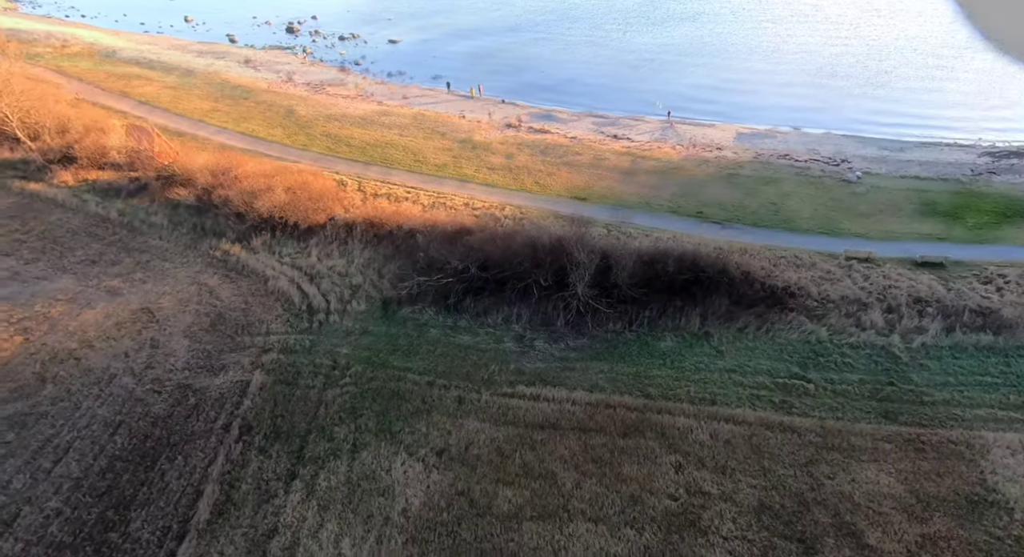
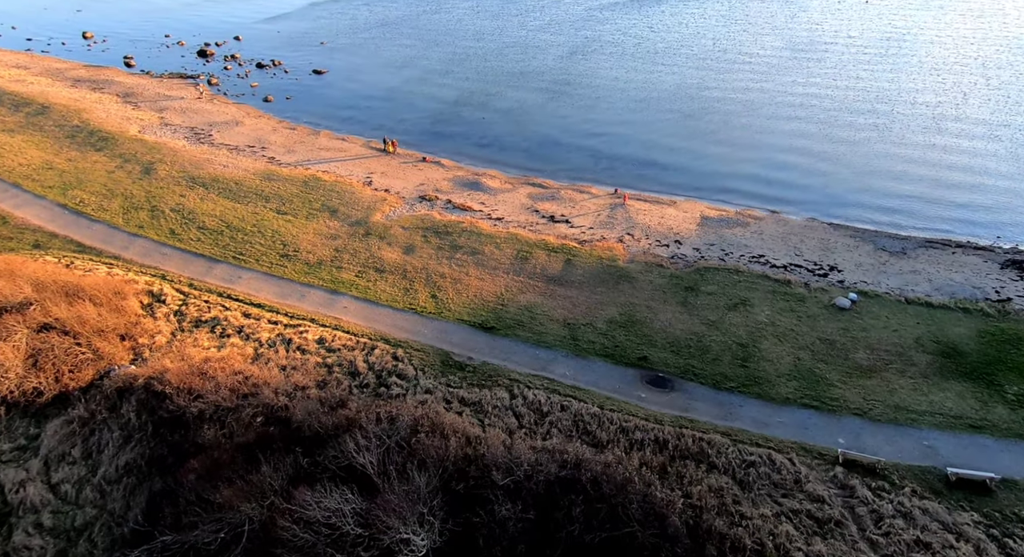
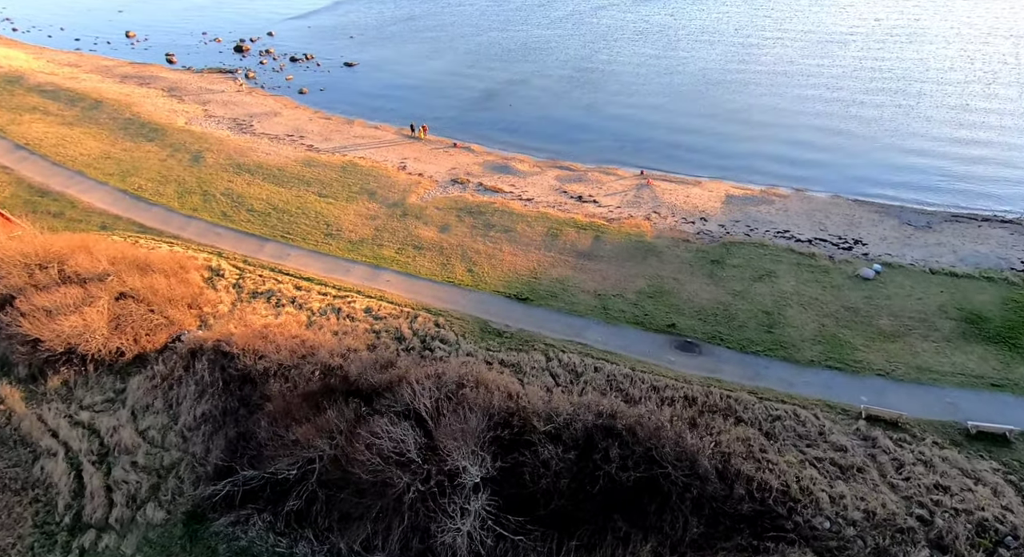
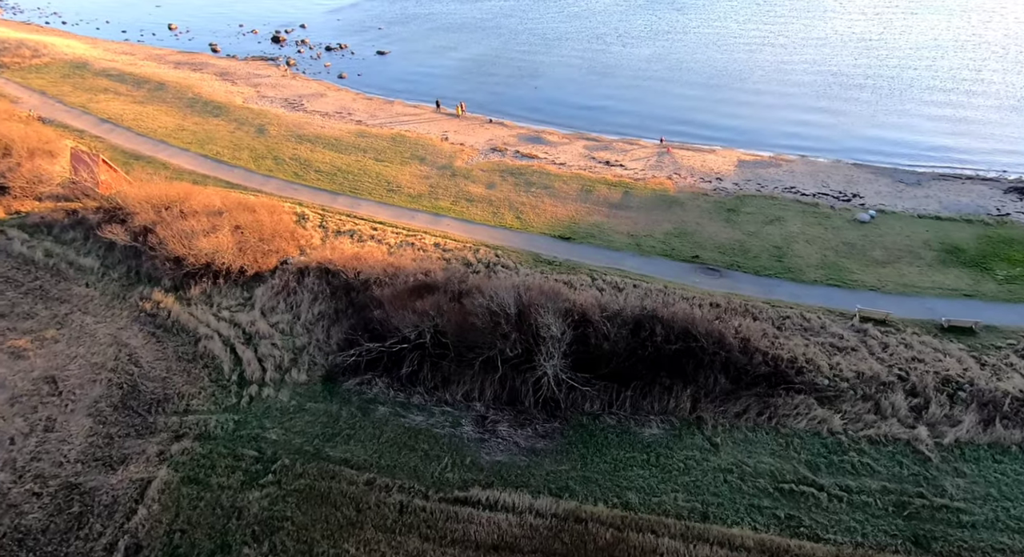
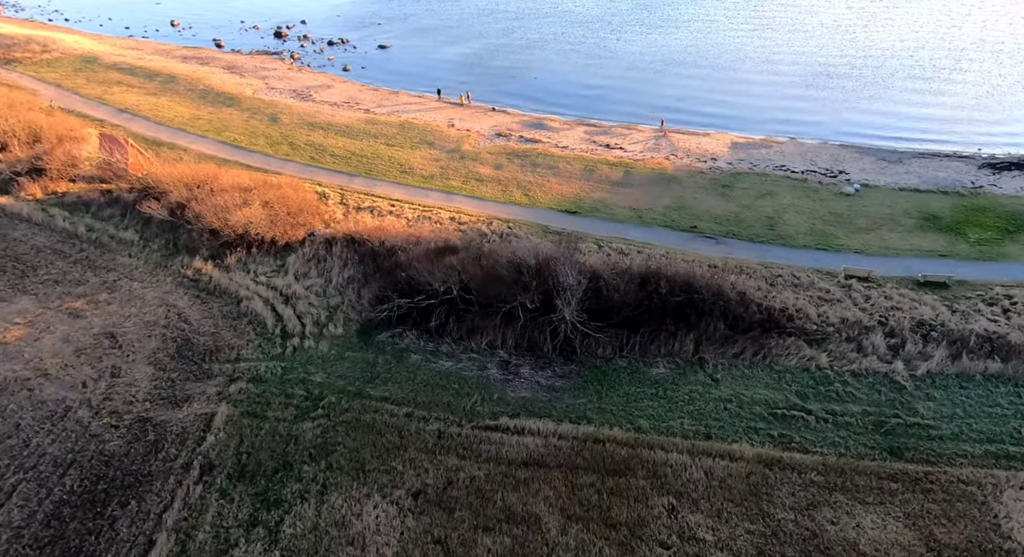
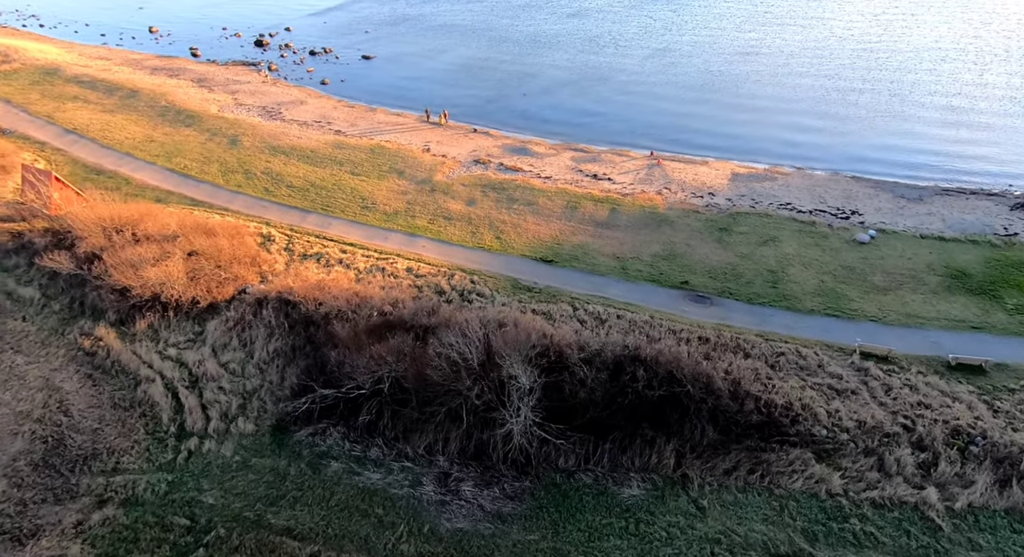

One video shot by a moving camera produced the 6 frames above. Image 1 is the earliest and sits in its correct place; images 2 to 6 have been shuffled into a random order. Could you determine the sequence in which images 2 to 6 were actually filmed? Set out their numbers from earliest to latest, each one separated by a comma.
5, 4, 6, 3, 2
